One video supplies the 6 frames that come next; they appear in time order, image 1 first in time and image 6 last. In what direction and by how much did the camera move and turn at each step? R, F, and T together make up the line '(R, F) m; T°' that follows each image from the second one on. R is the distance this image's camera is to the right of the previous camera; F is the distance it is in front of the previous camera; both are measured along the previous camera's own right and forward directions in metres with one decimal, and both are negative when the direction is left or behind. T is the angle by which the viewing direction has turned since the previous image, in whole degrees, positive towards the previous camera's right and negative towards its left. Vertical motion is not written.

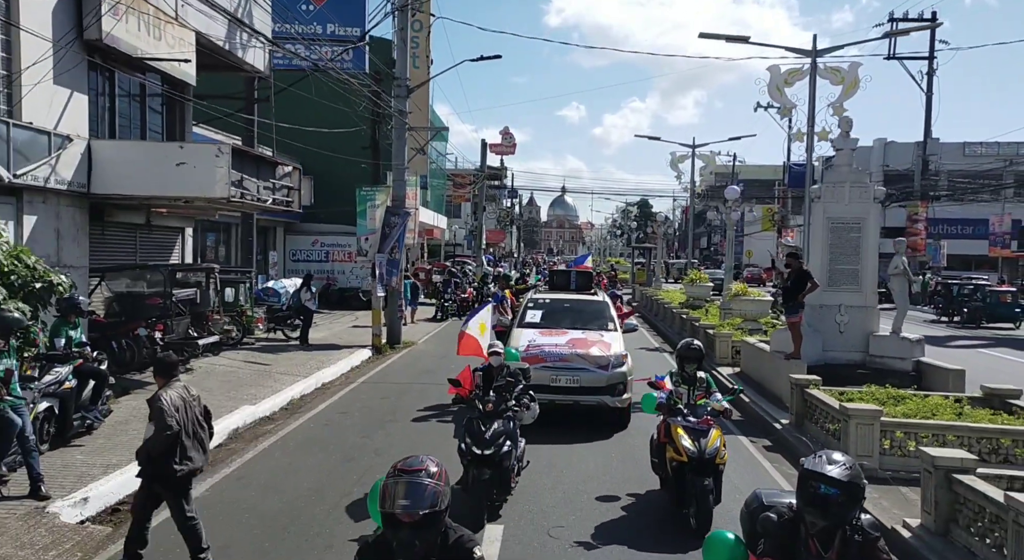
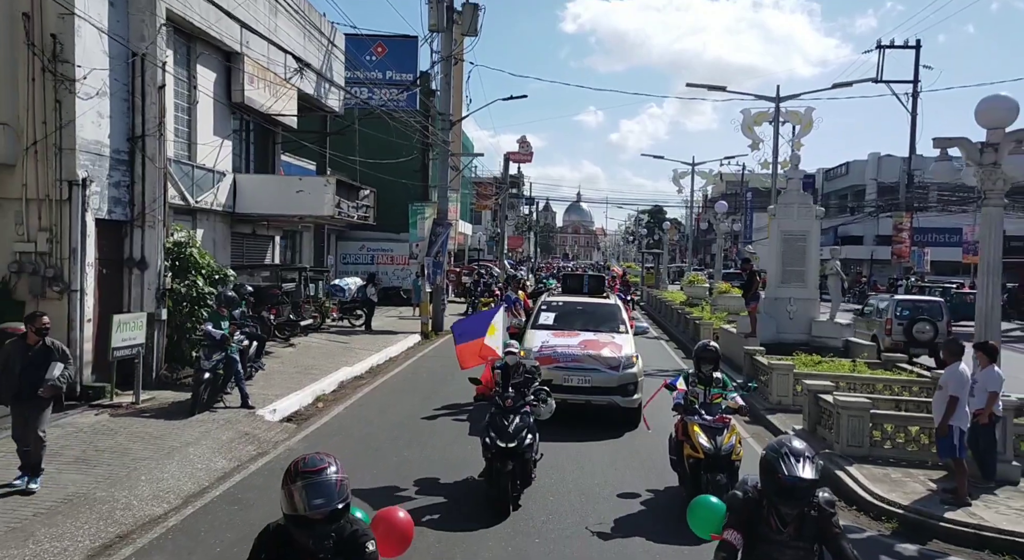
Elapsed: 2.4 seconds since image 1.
(-0.2, -4.2) m; -1°
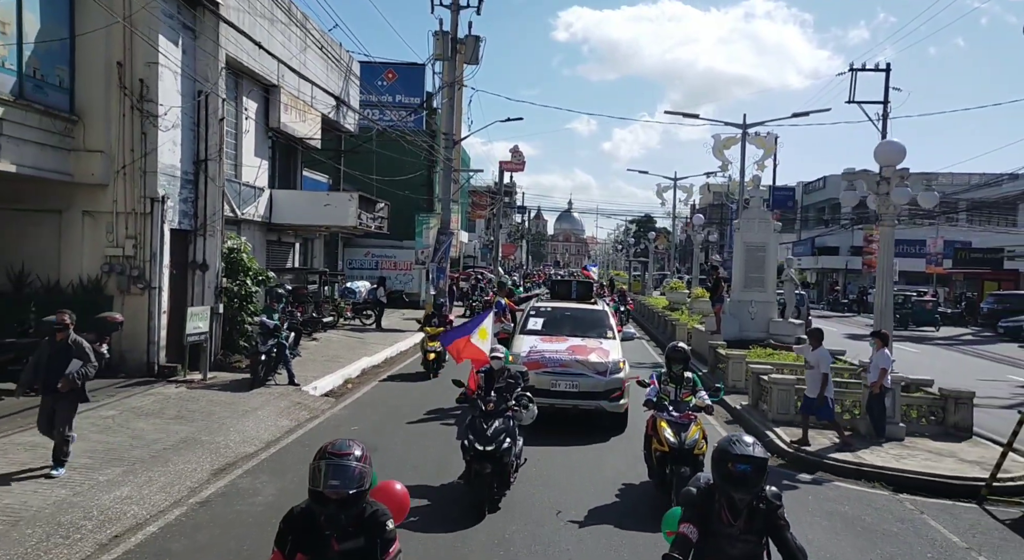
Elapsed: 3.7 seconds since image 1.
(-0.2, -2.5) m; +1°
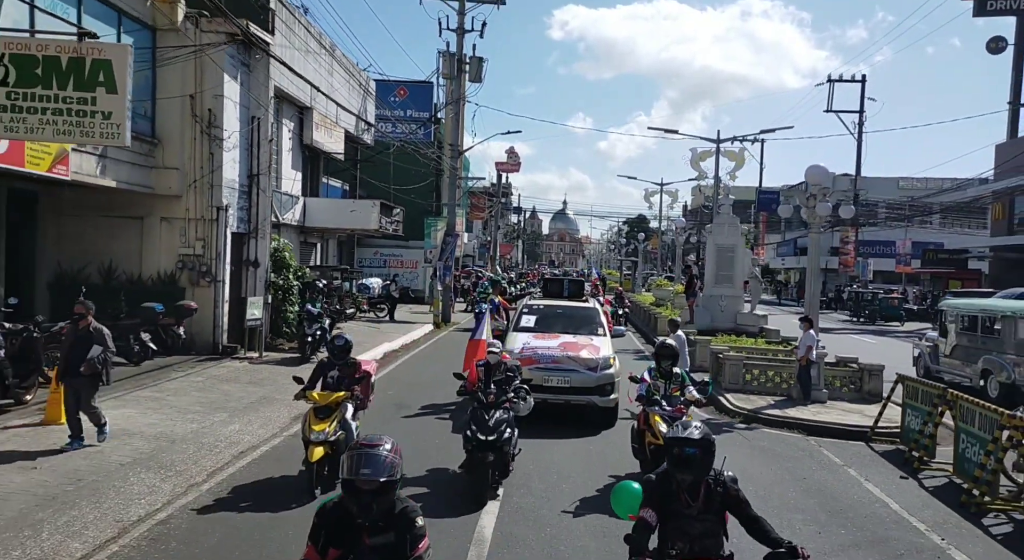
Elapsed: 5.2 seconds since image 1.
(-0.1, -2.9) m; 0°
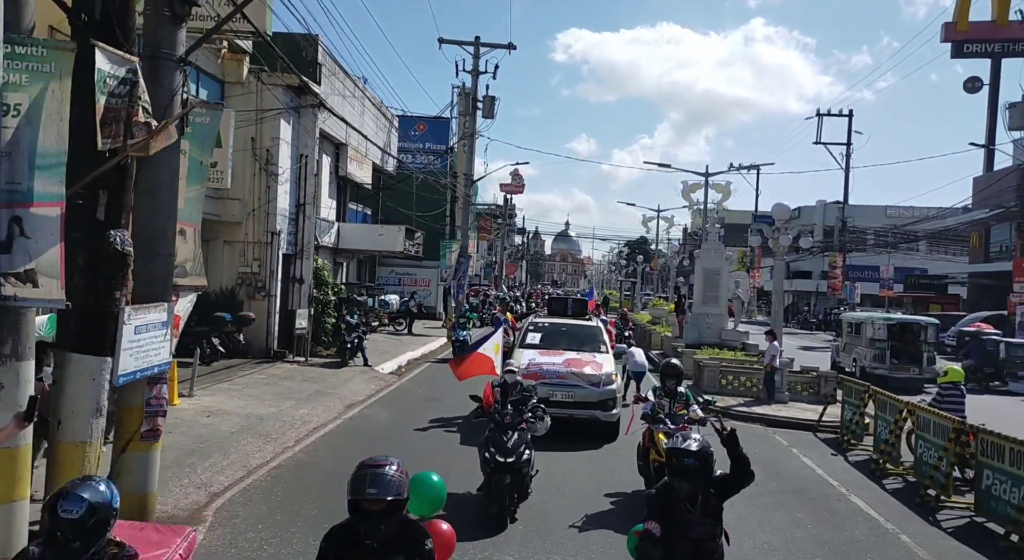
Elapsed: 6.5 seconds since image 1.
(-0.2, -2.7) m; 0°
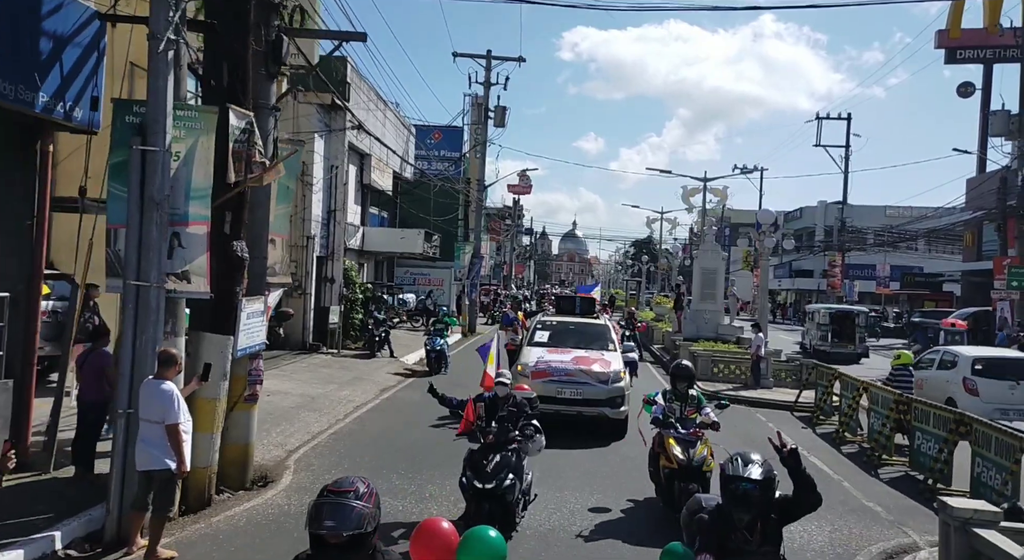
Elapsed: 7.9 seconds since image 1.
(-0.1, -2.0) m; 0°
